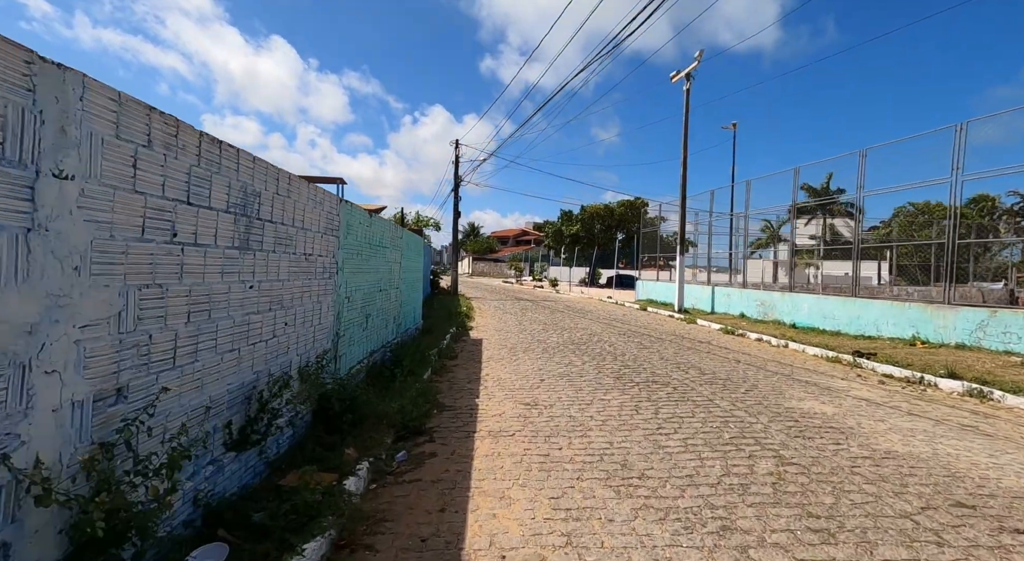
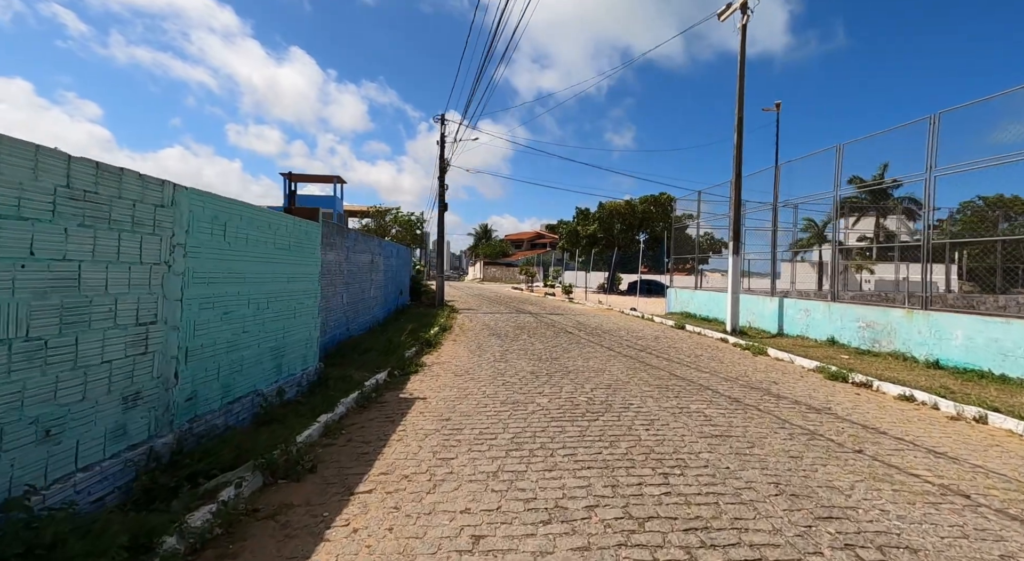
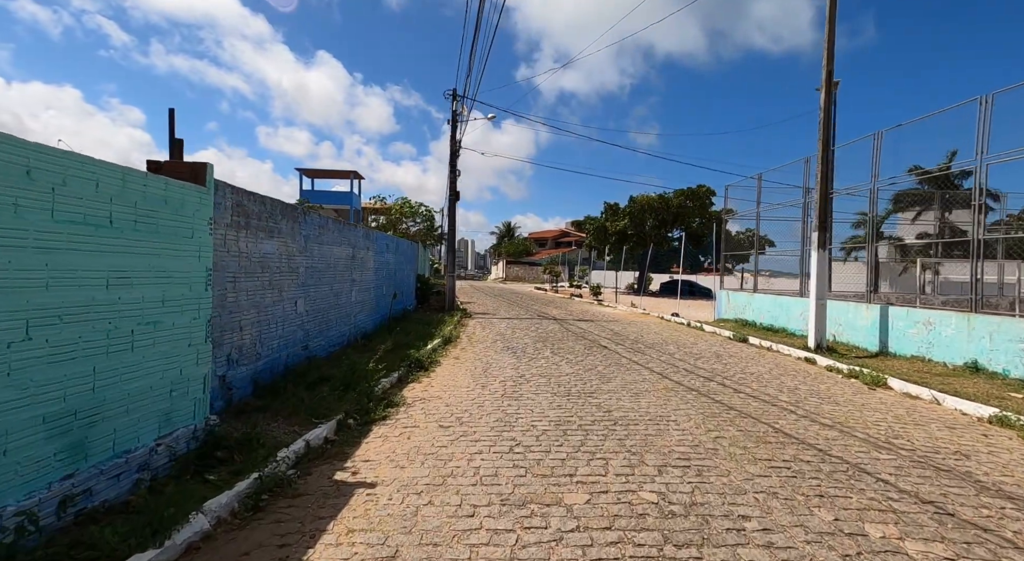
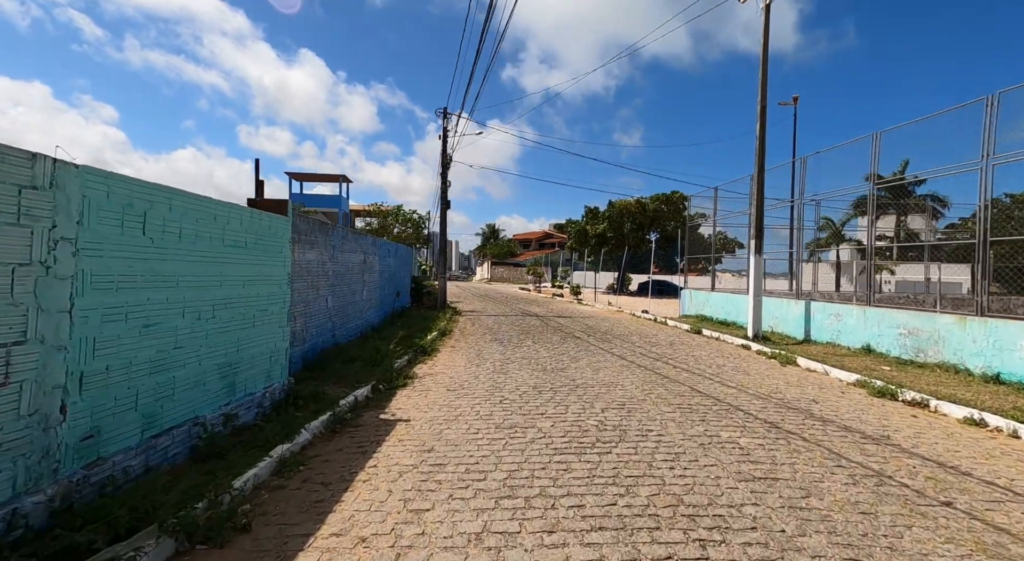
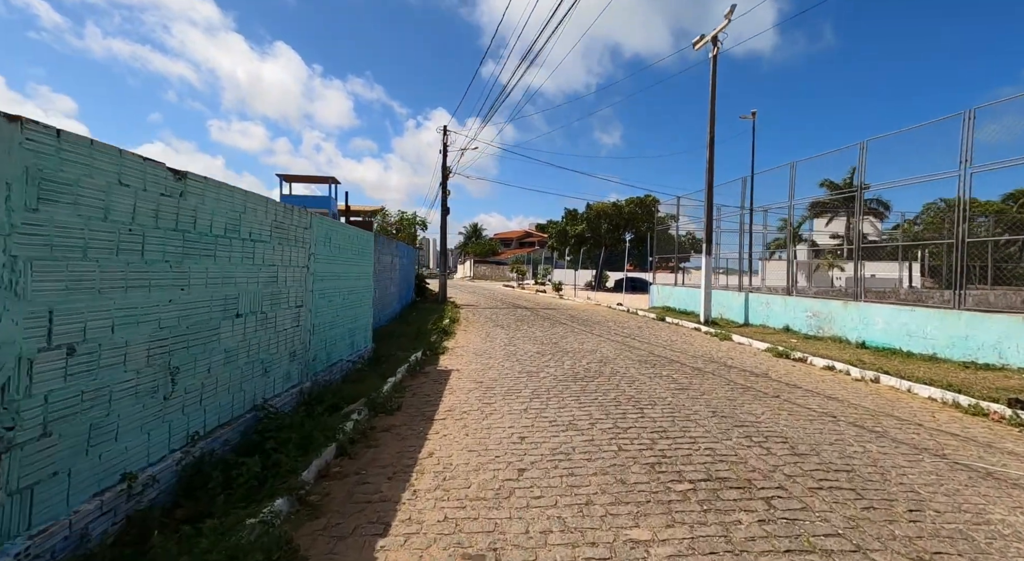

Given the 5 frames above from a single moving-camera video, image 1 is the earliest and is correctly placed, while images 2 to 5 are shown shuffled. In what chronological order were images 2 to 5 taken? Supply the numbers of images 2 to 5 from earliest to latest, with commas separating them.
5, 2, 4, 3
